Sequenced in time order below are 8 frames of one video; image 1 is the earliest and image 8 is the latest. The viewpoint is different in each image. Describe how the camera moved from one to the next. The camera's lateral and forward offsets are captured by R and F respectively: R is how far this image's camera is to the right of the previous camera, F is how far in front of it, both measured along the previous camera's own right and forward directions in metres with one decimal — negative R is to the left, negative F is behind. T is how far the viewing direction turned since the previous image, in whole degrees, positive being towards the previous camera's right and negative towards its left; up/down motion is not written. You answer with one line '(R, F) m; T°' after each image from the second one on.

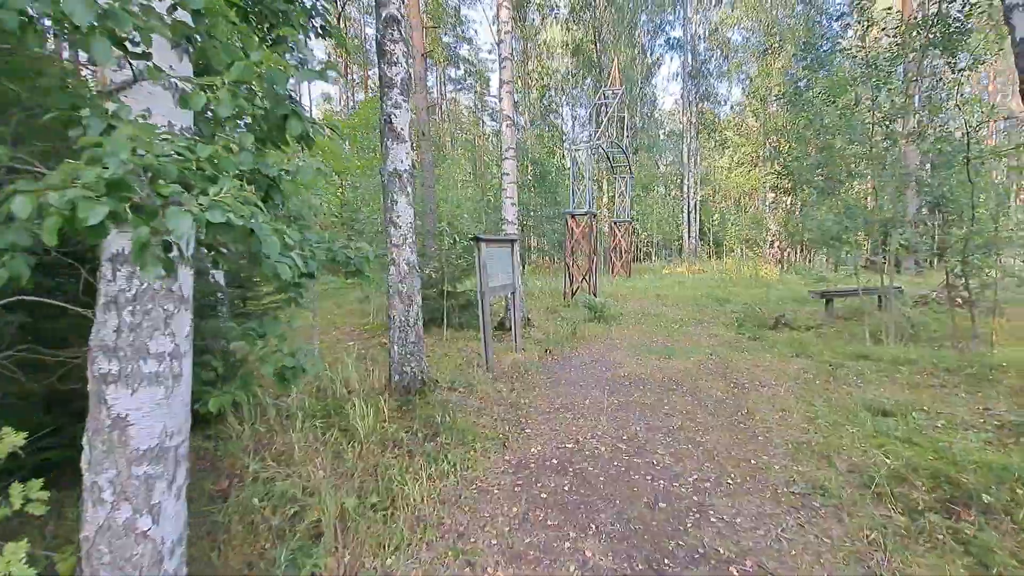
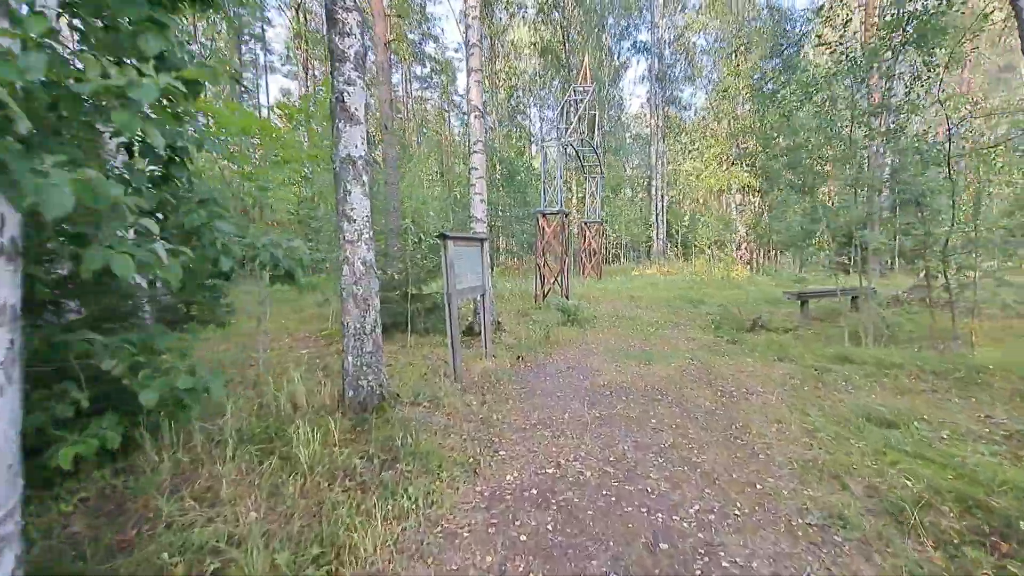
(0.0, +0.4) m; +4°
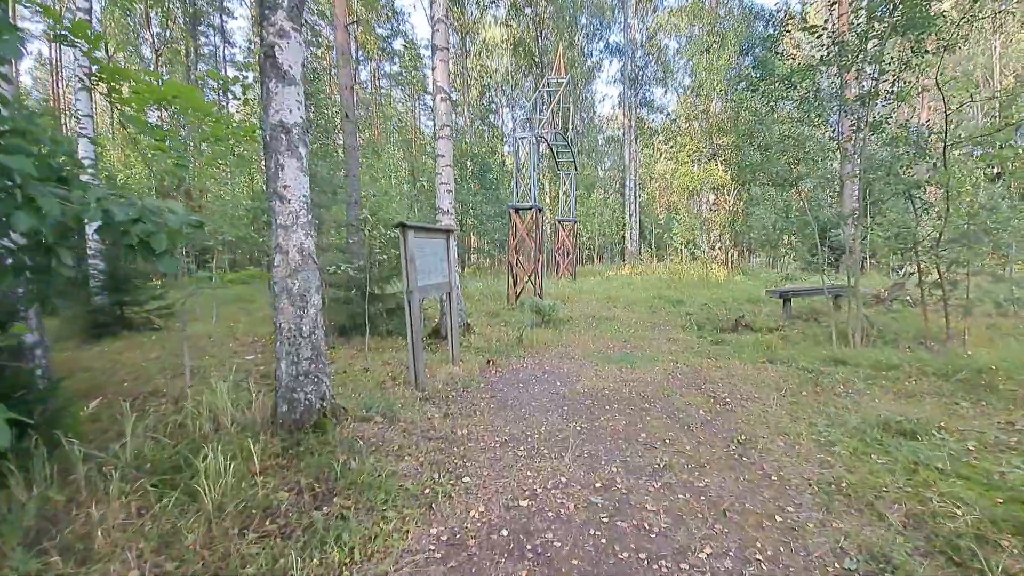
(0.0, +0.5) m; +3°
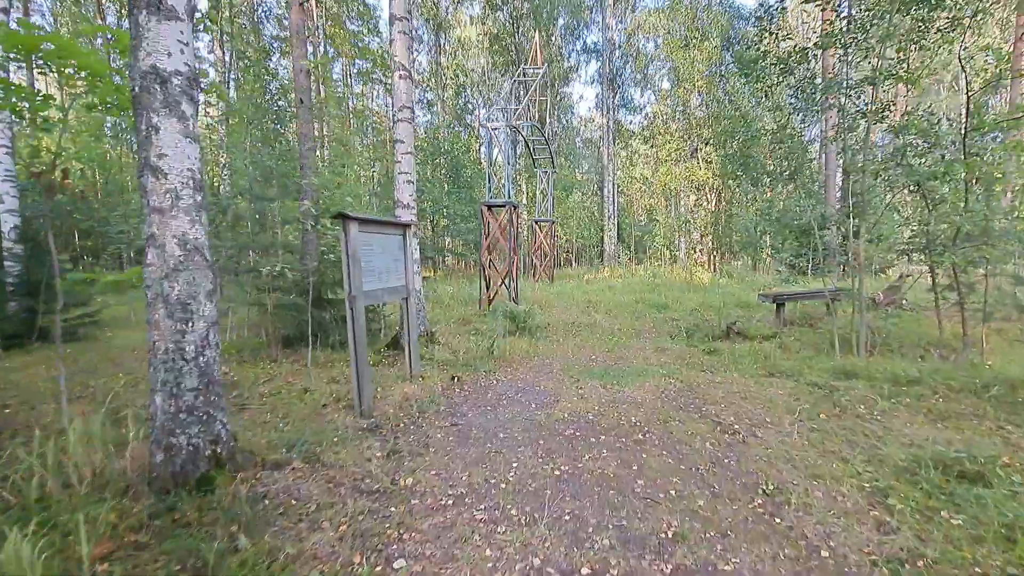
(+0.1, +0.7) m; +3°
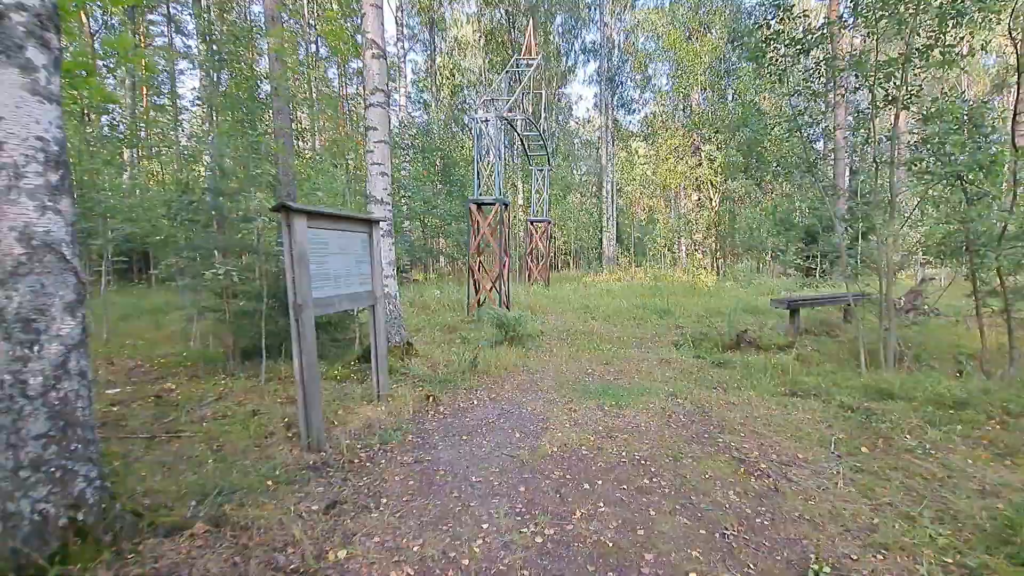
(+0.1, +0.6) m; 0°
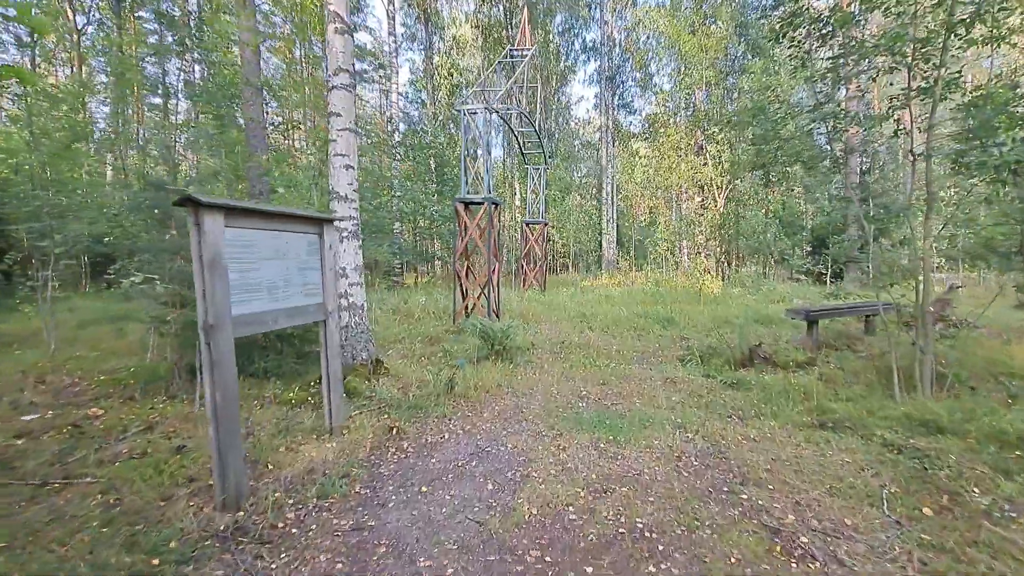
(+0.1, +0.6) m; 0°
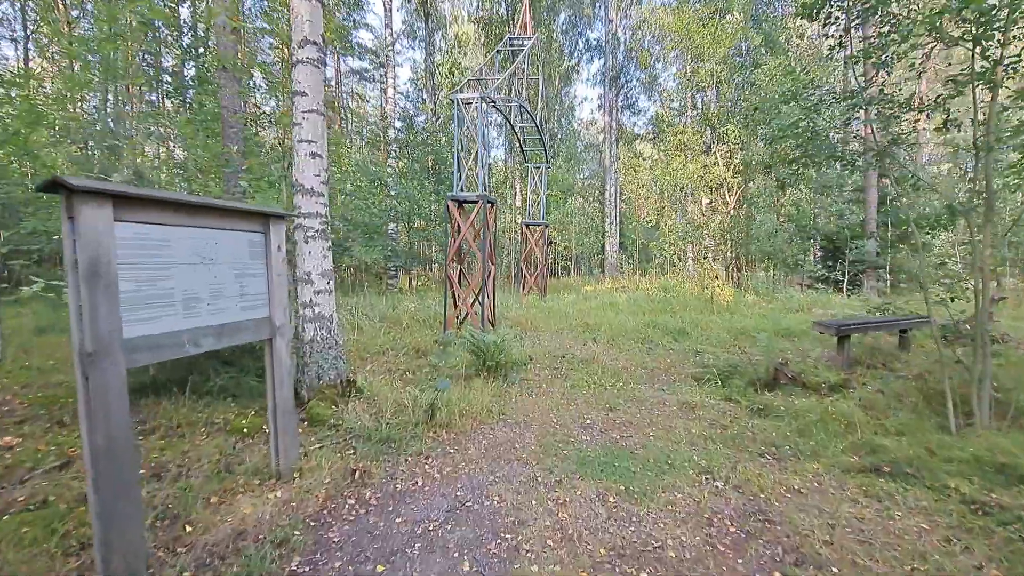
(+0.1, +0.6) m; 0°
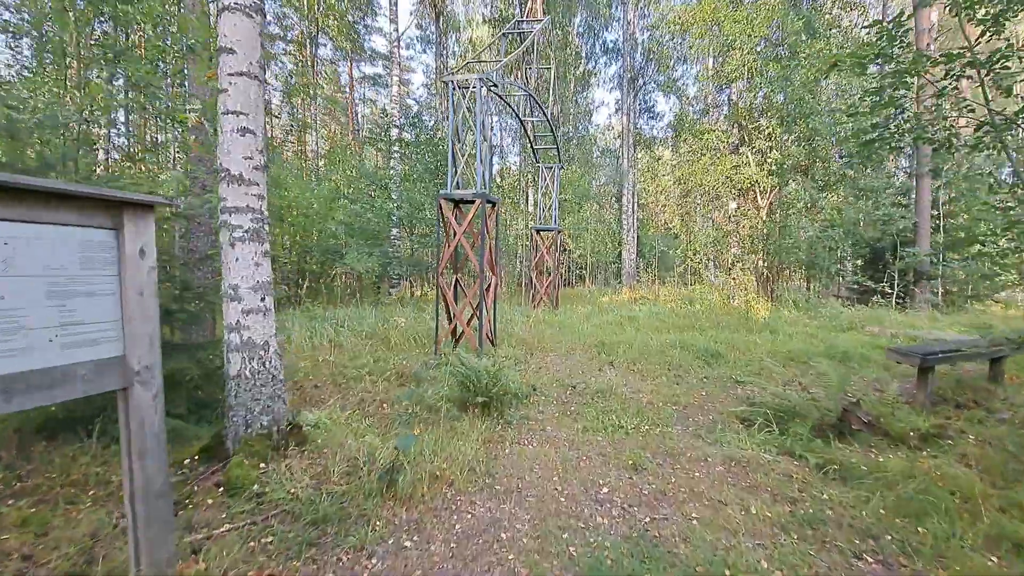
(+0.1, +0.9) m; -2°
